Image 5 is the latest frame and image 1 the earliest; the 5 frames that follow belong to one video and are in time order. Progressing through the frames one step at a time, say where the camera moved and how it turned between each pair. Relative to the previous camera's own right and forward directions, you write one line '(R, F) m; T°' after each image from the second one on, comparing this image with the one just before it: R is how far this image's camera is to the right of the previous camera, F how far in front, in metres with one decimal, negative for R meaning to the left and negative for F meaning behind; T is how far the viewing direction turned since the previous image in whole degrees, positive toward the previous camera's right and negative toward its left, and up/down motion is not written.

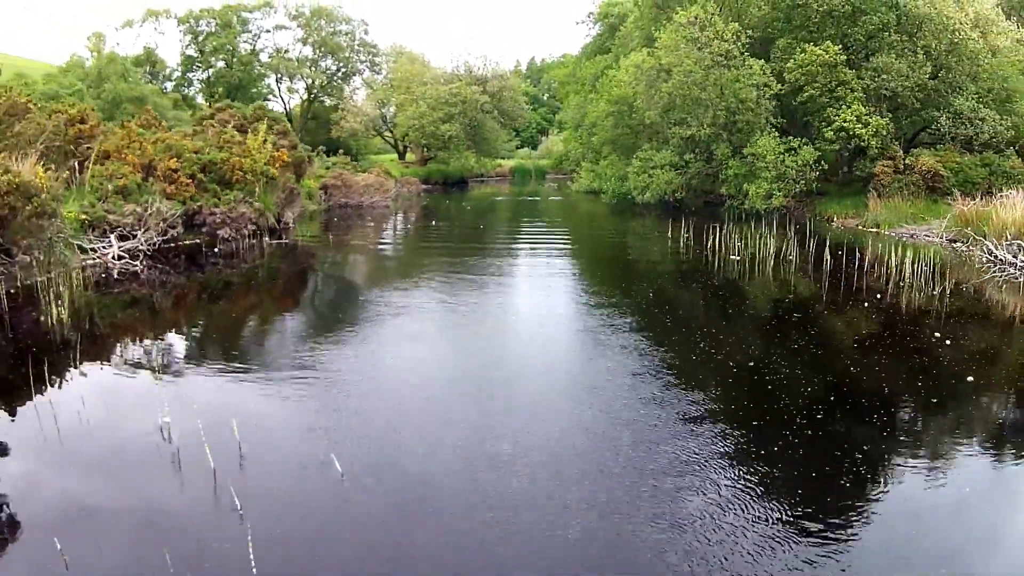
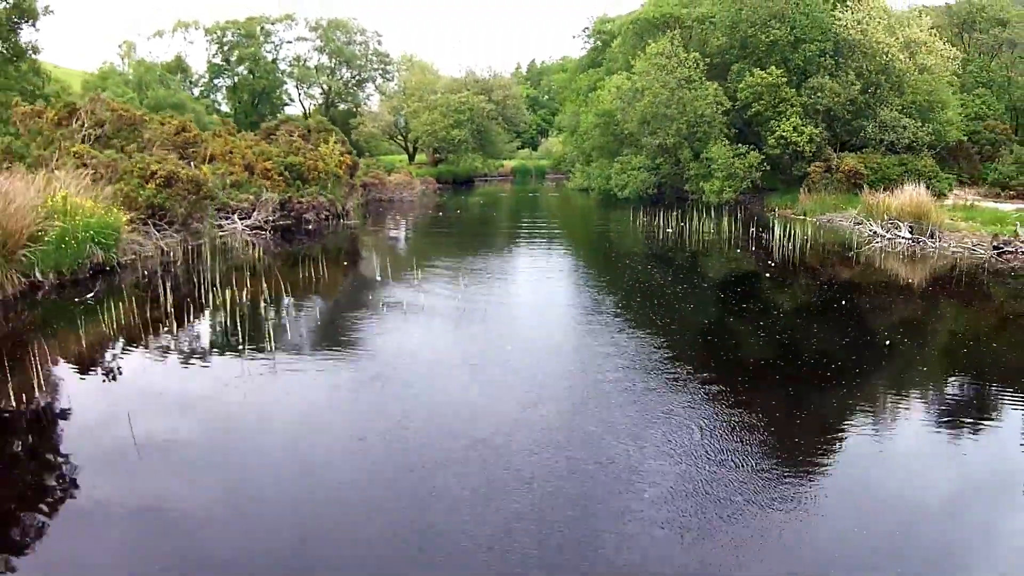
(-0.1, -2.9) m; 0°
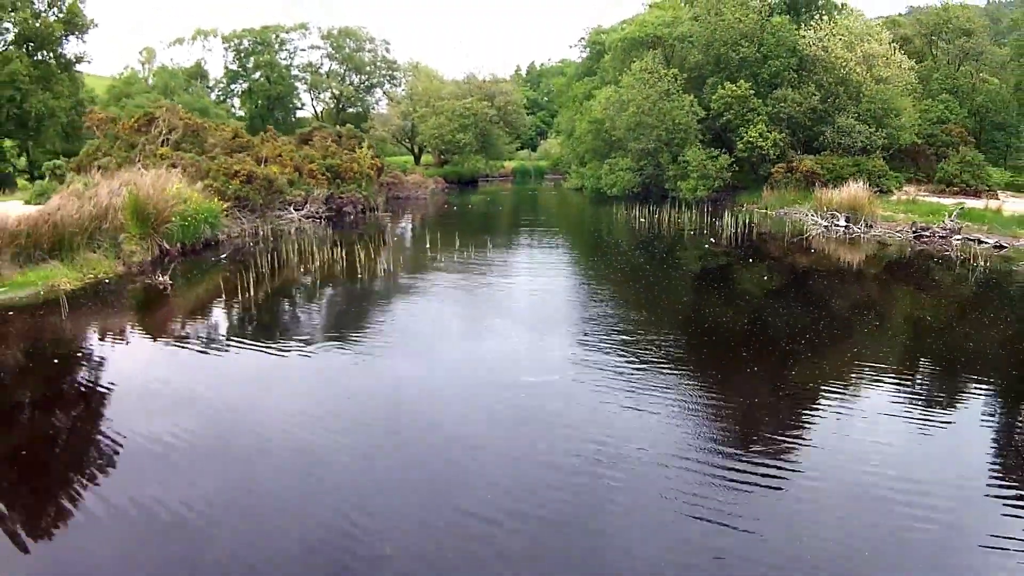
(-0.1, -2.3) m; 0°
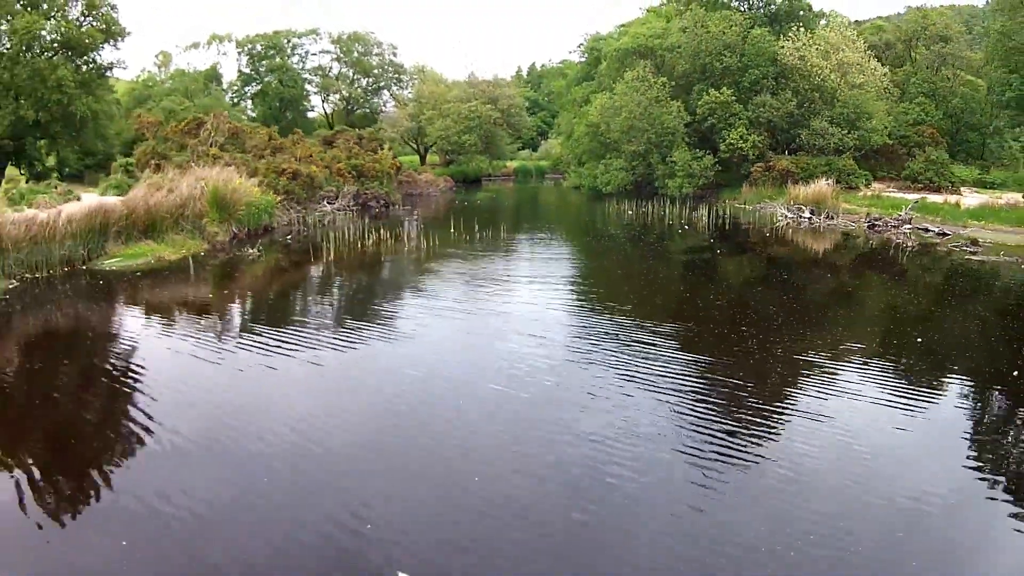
(-0.1, -1.8) m; 0°
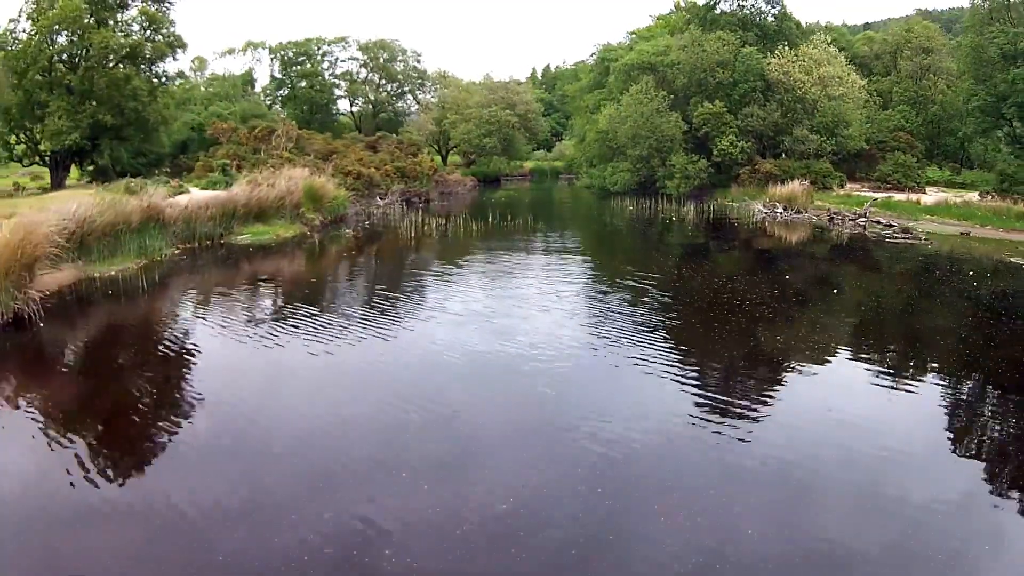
(-0.3, -2.9) m; -1°
